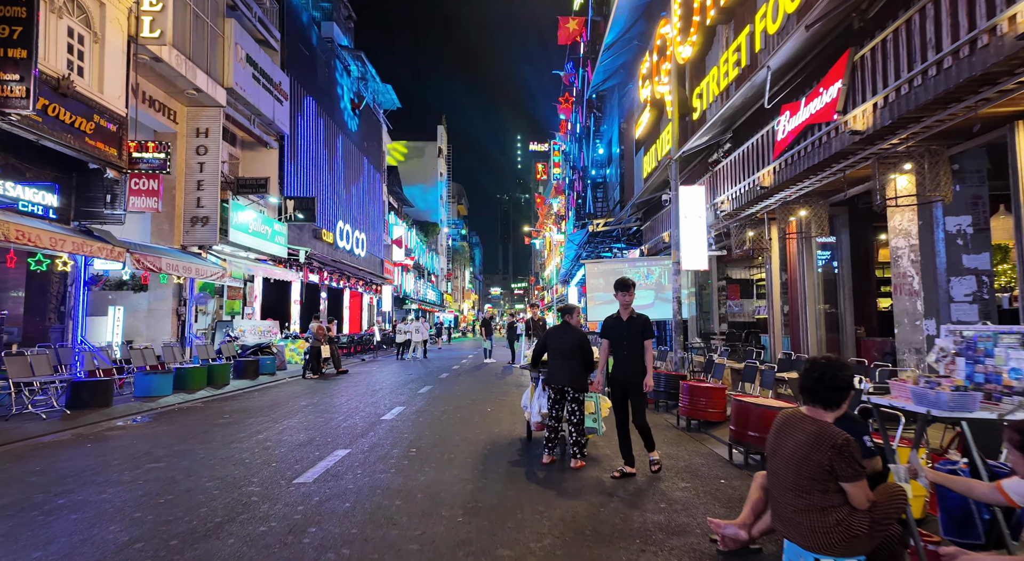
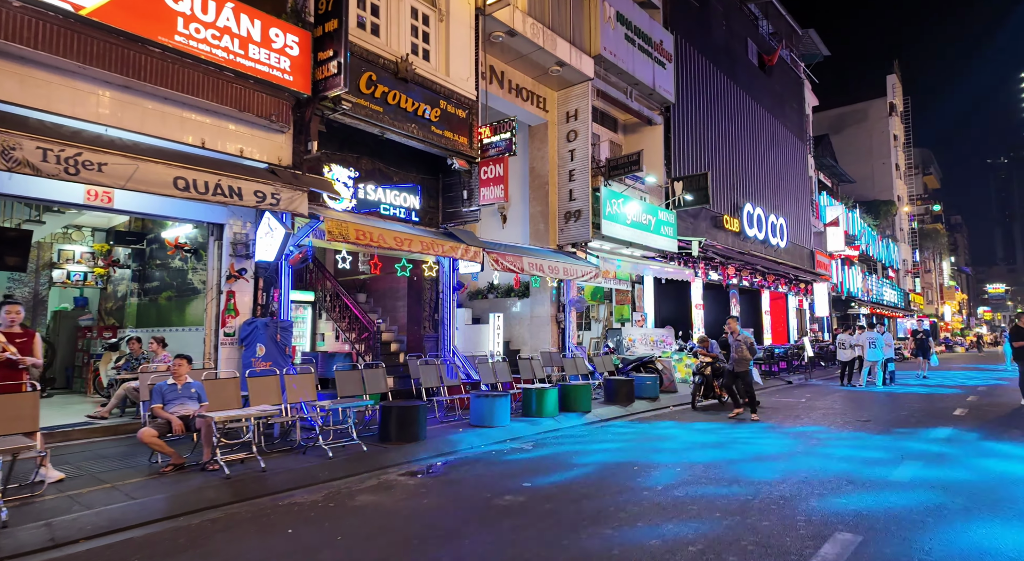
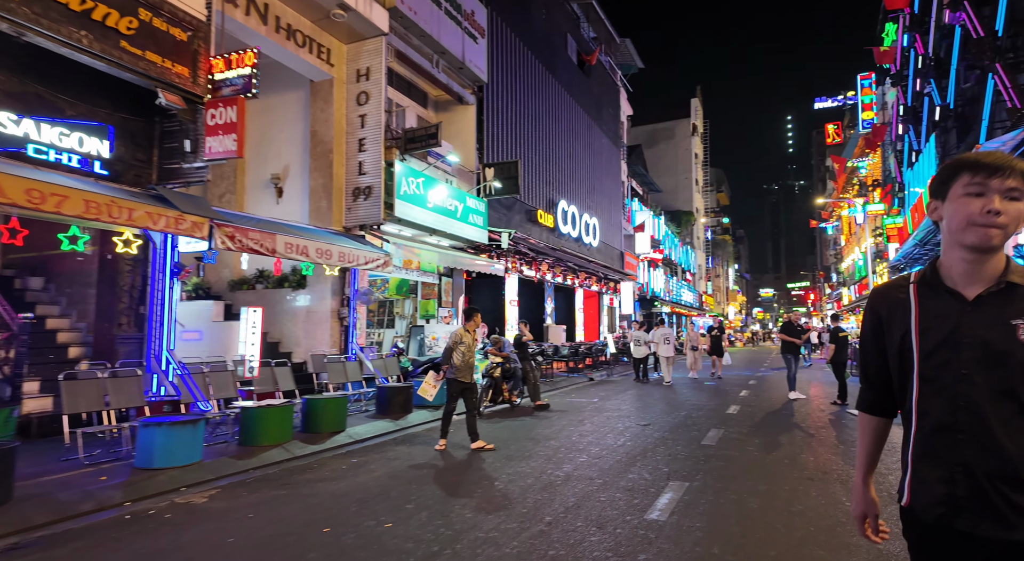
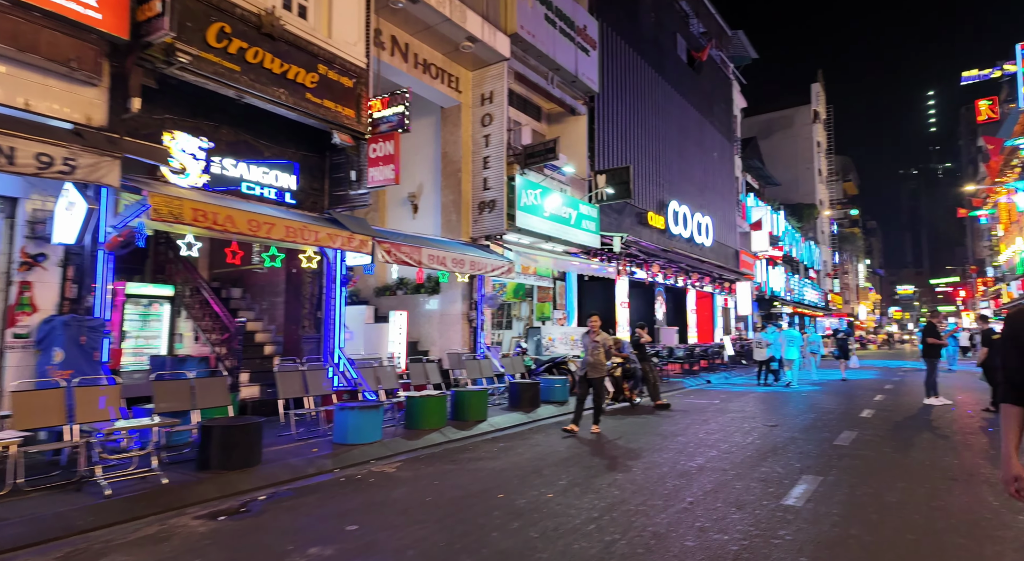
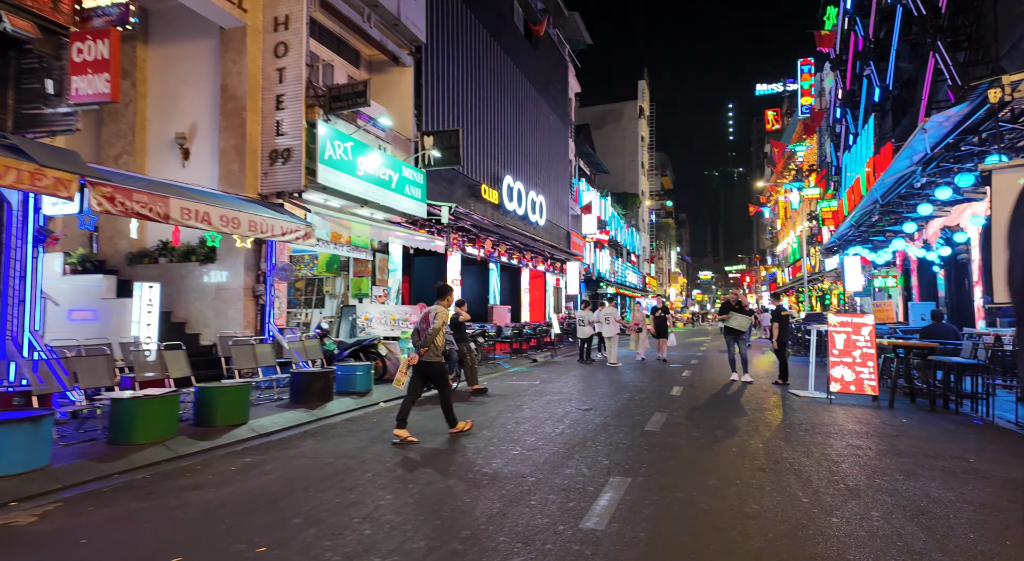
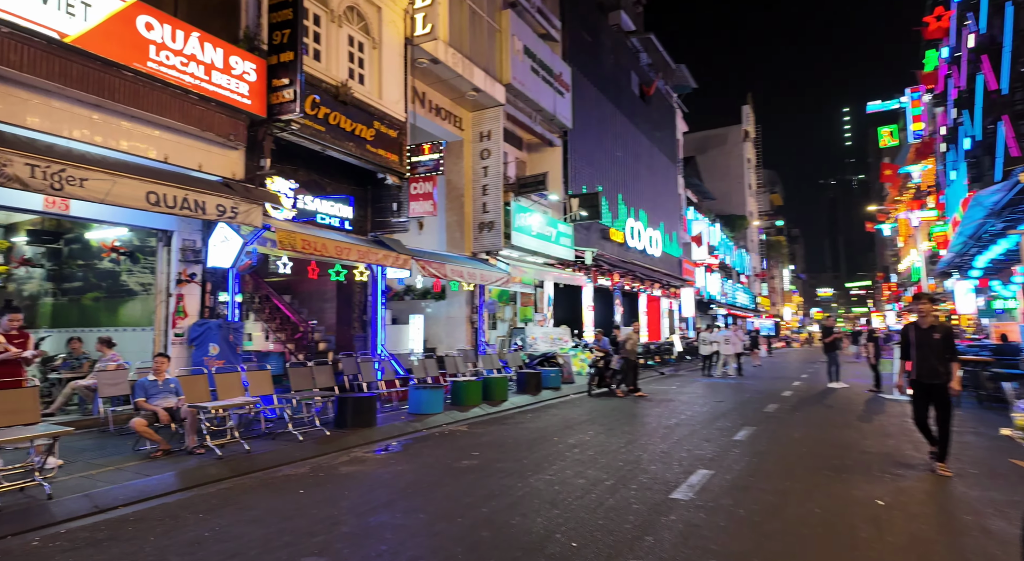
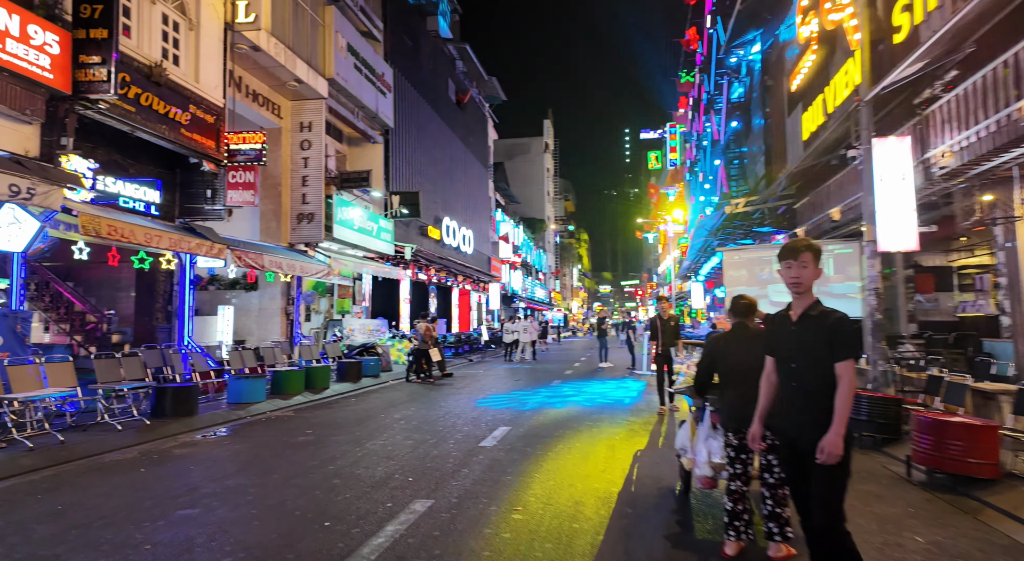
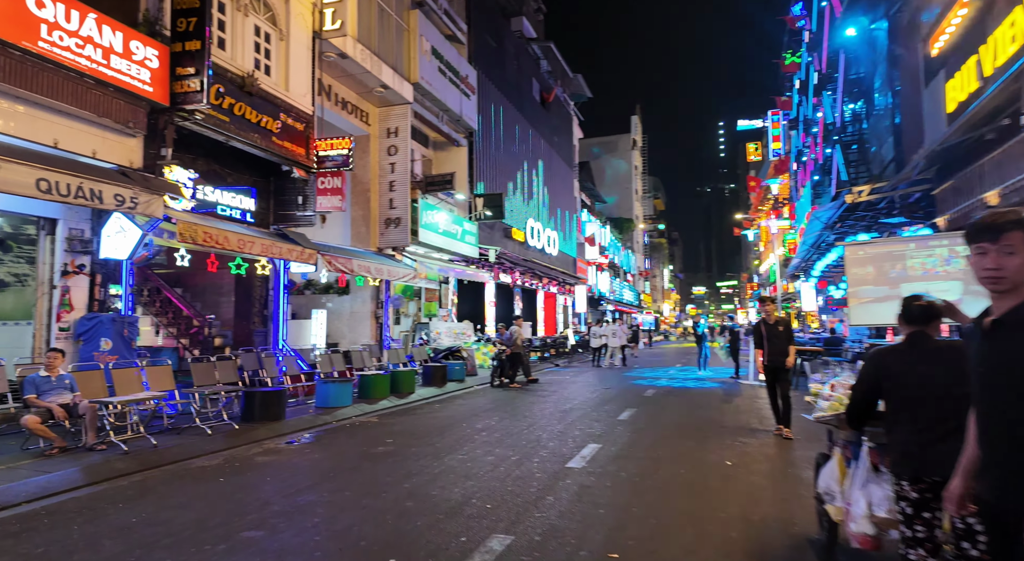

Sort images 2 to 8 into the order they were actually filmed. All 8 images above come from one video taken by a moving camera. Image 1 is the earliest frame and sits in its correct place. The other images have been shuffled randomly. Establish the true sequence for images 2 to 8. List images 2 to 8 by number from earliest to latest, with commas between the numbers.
7, 8, 6, 2, 4, 3, 5
